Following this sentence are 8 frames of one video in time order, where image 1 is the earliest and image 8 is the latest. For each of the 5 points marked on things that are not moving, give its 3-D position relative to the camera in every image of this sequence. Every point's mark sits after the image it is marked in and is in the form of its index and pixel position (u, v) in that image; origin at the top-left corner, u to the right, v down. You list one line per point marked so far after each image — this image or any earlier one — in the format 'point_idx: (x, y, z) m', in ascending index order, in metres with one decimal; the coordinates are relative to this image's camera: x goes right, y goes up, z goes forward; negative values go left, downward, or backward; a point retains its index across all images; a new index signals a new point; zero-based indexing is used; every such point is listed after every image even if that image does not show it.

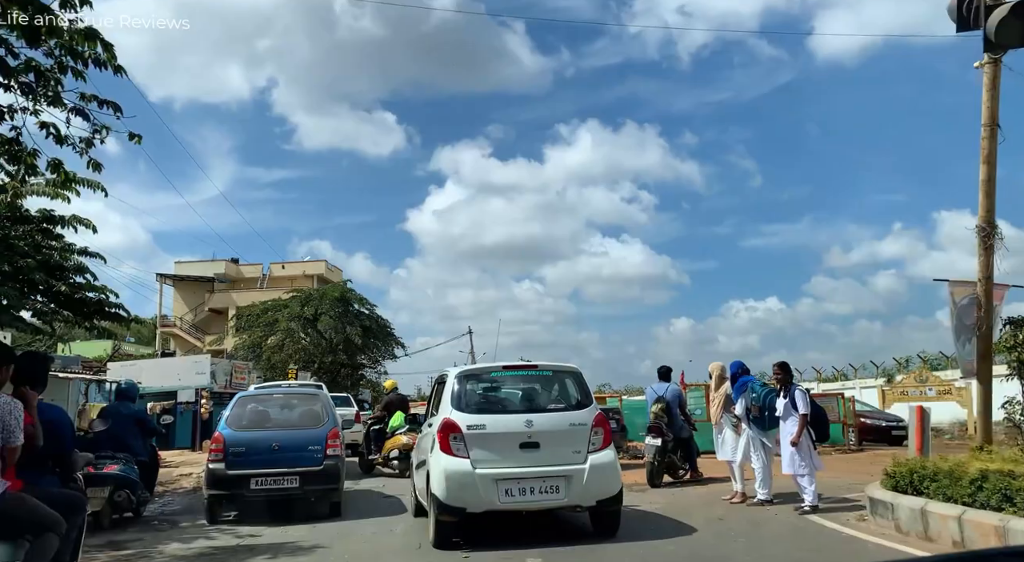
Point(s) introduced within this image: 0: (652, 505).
0: (+1.6, -2.4, +8.3) m
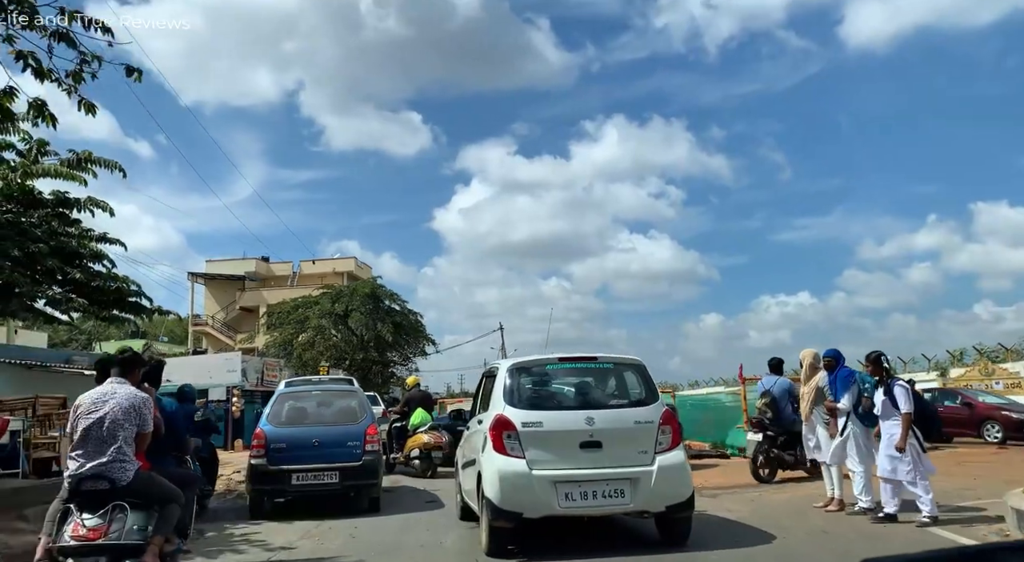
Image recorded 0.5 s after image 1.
0: (+2.1, -2.2, +7.5) m
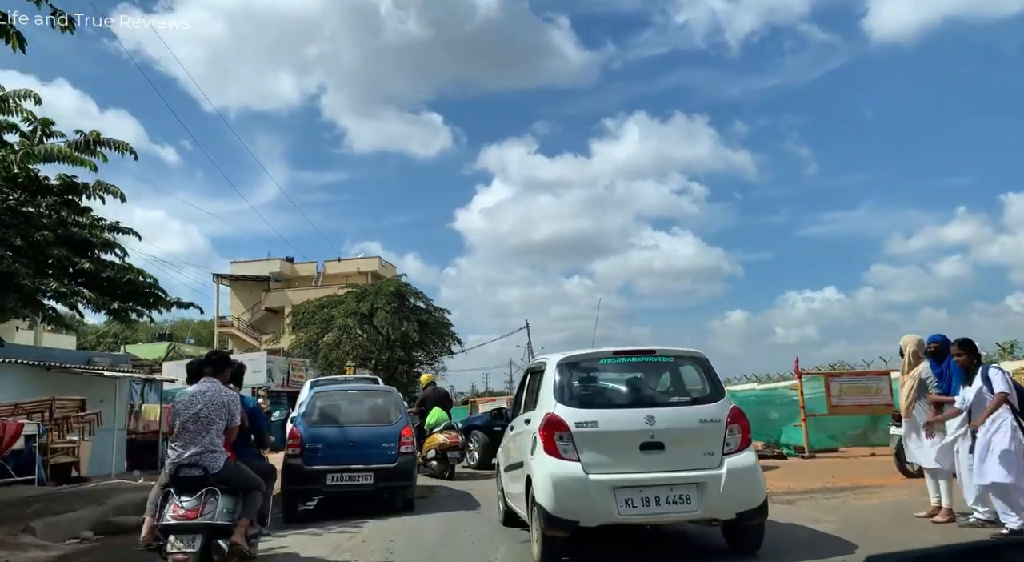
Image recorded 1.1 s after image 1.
0: (+2.5, -2.0, +6.7) m
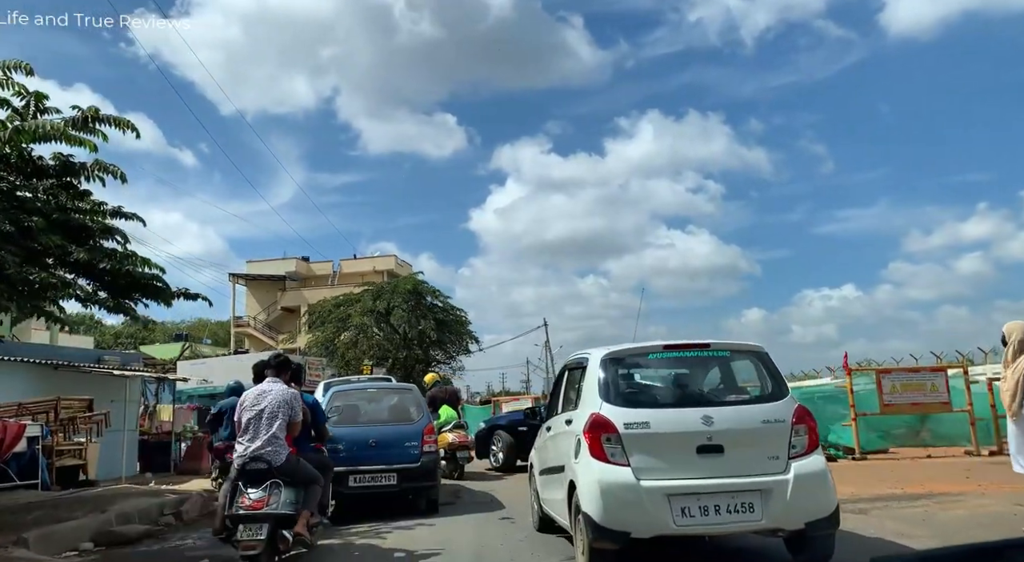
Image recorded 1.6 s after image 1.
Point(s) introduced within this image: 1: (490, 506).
0: (+2.8, -1.9, +6.1) m
1: (-0.3, -2.9, +9.9) m
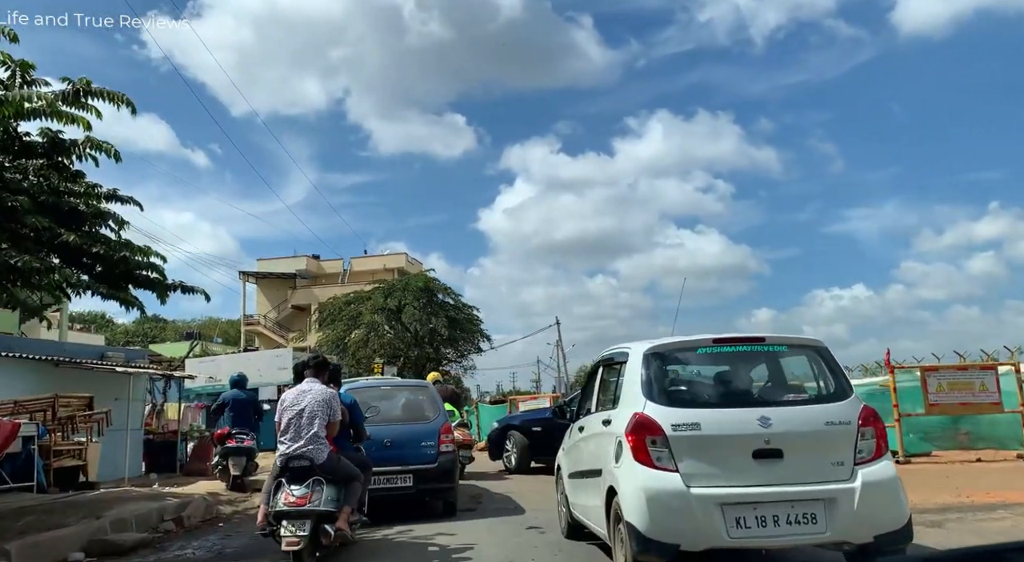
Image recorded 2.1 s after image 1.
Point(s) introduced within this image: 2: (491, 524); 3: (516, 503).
0: (+3.0, -1.8, +5.5) m
1: (0.0, -2.8, +9.4) m
2: (-0.2, -2.6, +8.3) m
3: (0.0, -2.9, +9.9) m
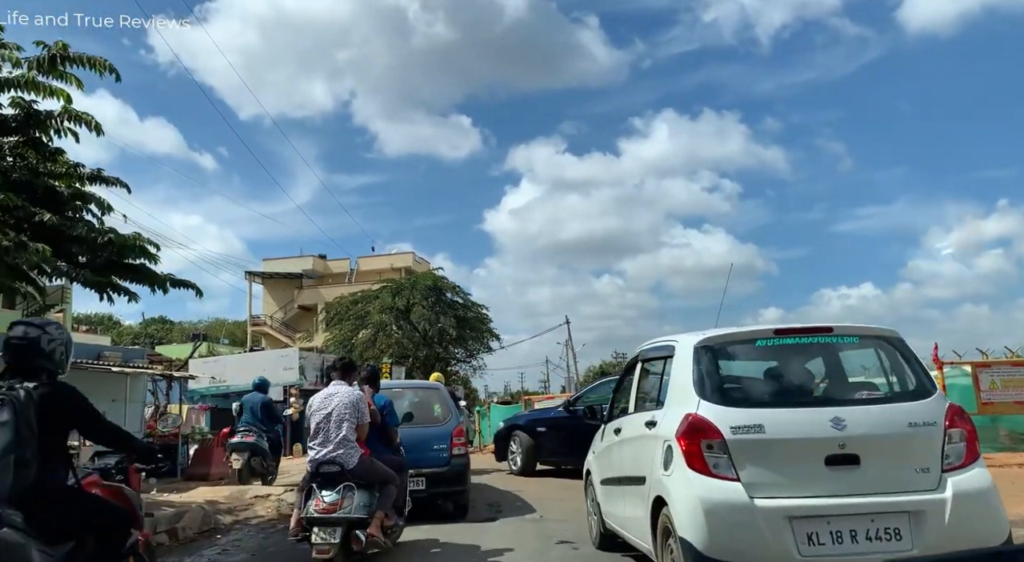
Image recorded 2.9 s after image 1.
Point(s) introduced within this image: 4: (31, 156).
0: (+3.2, -1.7, +4.8) m
1: (+0.2, -2.7, +8.8) m
2: (0.0, -2.5, +7.6) m
3: (+0.3, -2.8, +9.3) m
4: (-5.0, +1.3, +7.9) m
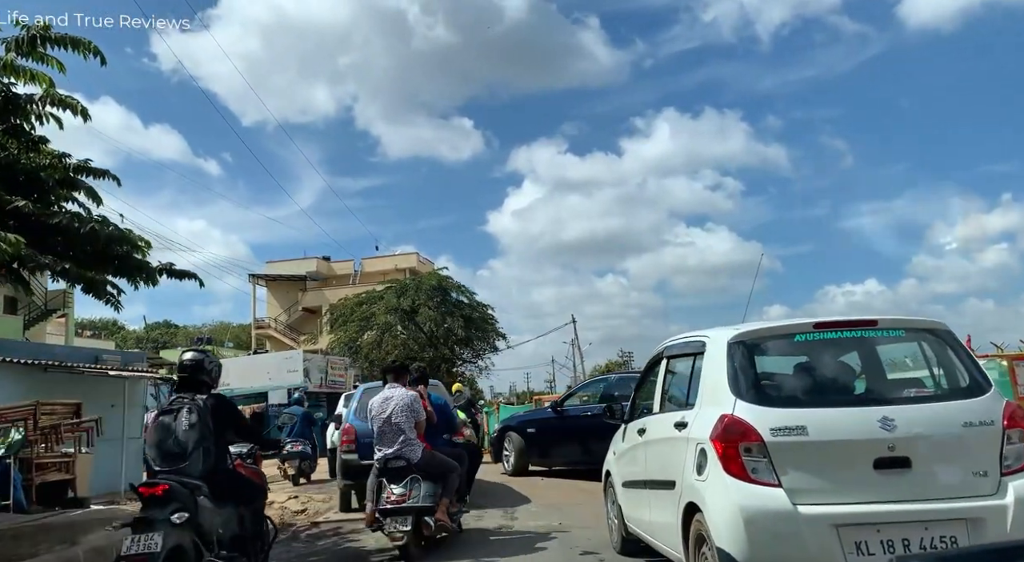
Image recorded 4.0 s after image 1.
0: (+3.4, -1.6, +4.4) m
1: (+0.4, -2.6, +8.4) m
2: (+0.2, -2.5, +7.2) m
3: (+0.5, -2.7, +8.9) m
4: (-4.9, +1.3, +7.6) m
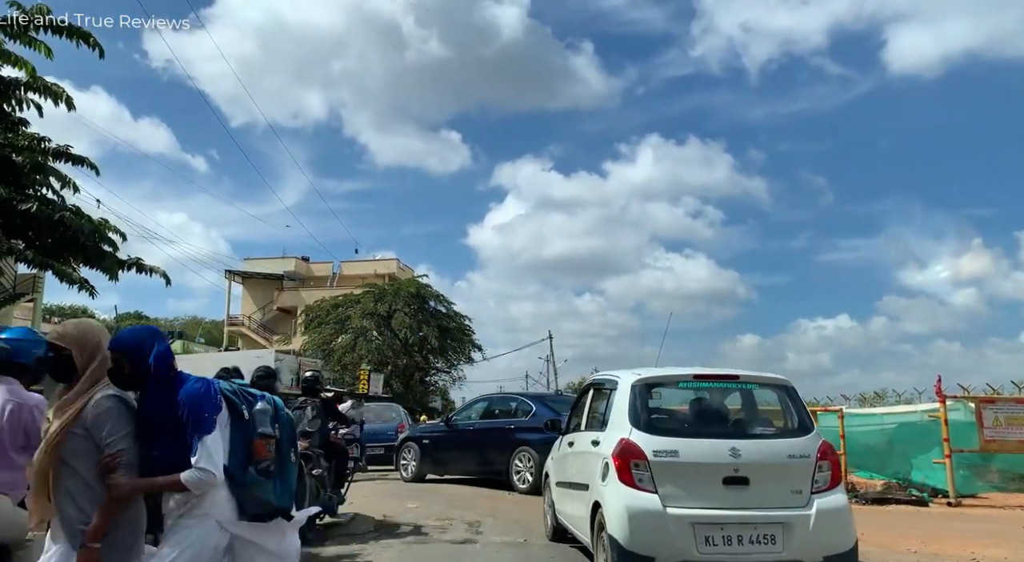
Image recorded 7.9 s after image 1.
0: (+3.2, -1.9, +4.5) m
1: (0.0, -2.8, +8.3) m
2: (-0.2, -2.6, +7.2) m
3: (0.0, -2.9, +8.8) m
4: (-5.0, +1.5, +7.4) m
